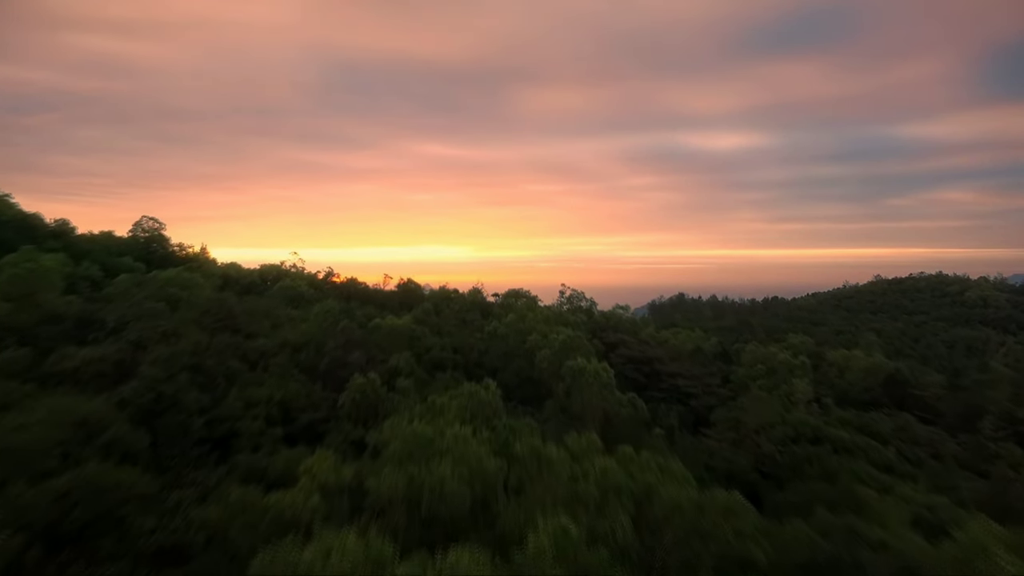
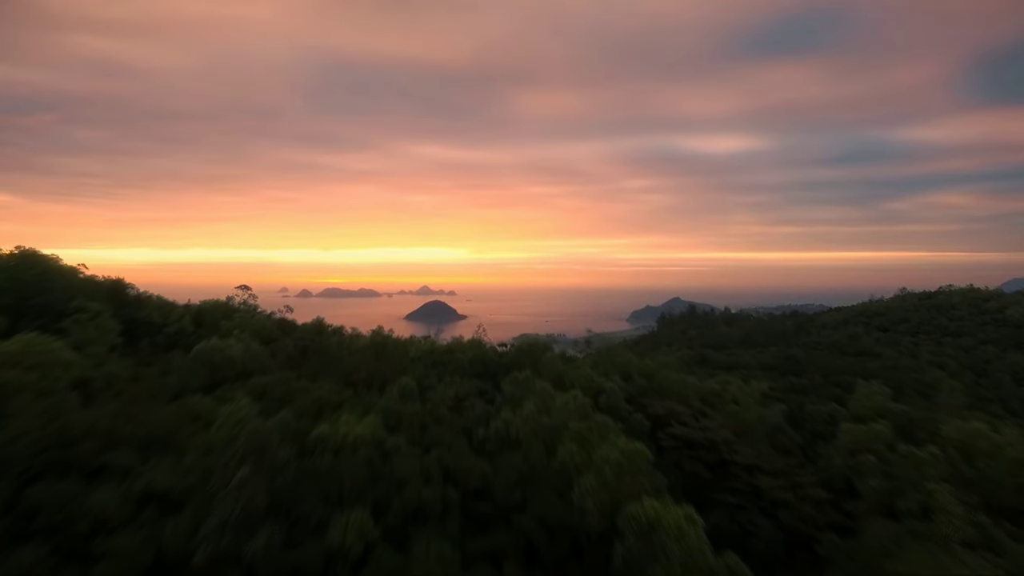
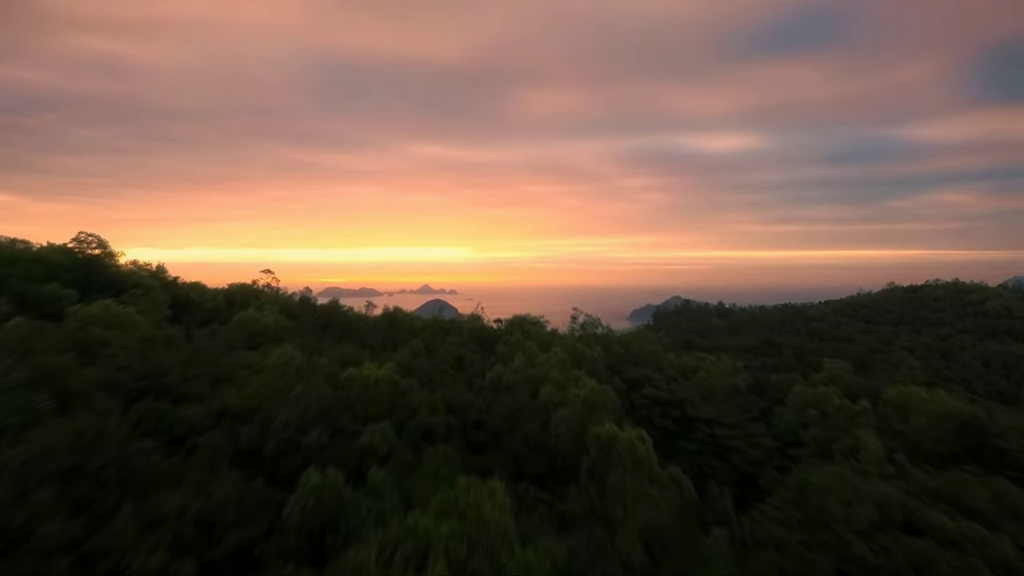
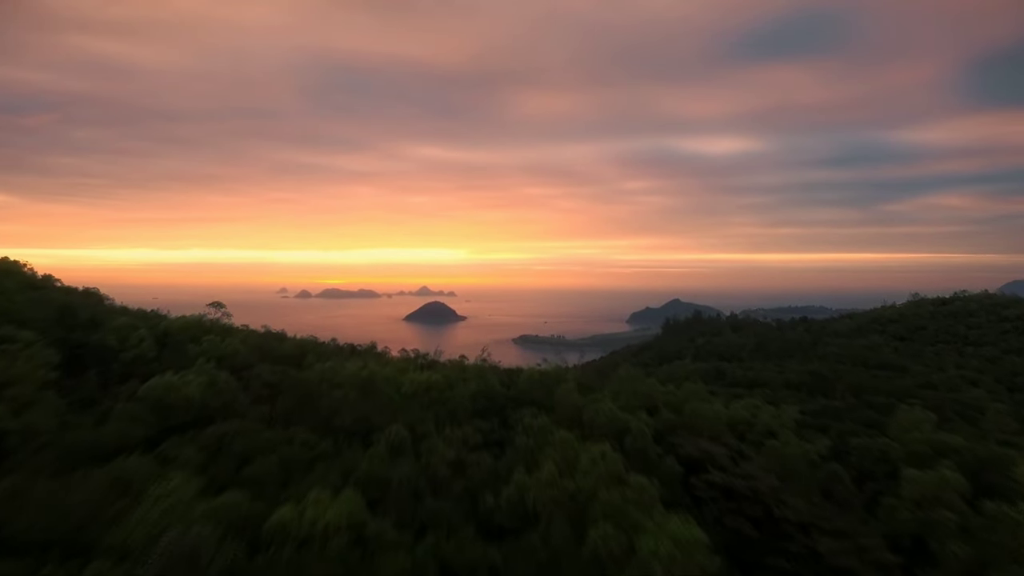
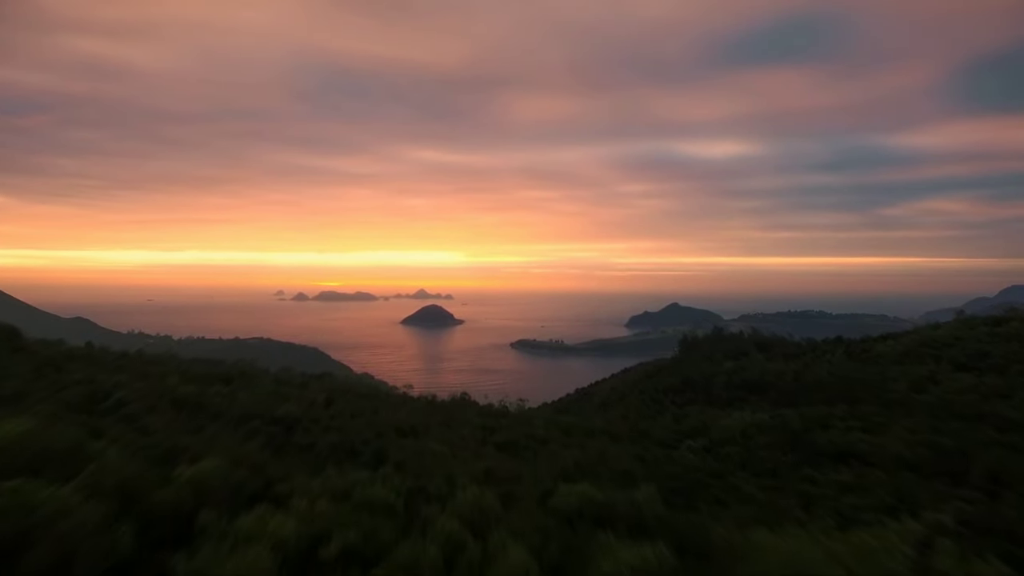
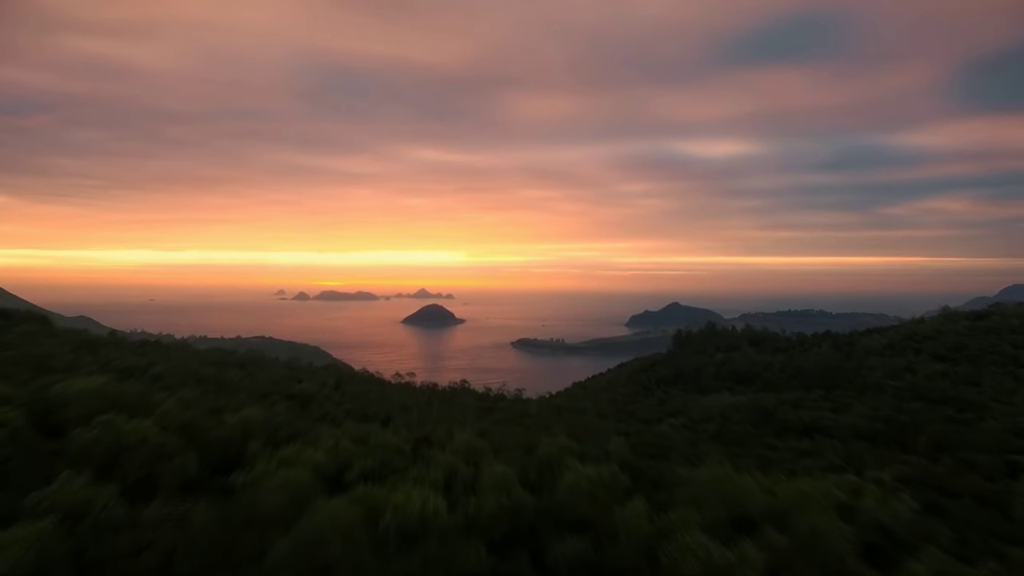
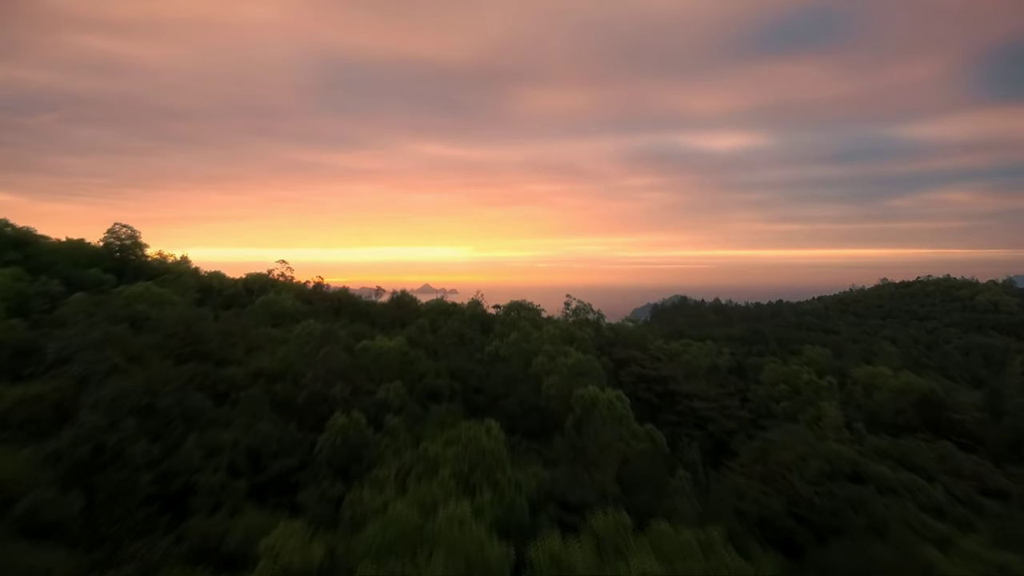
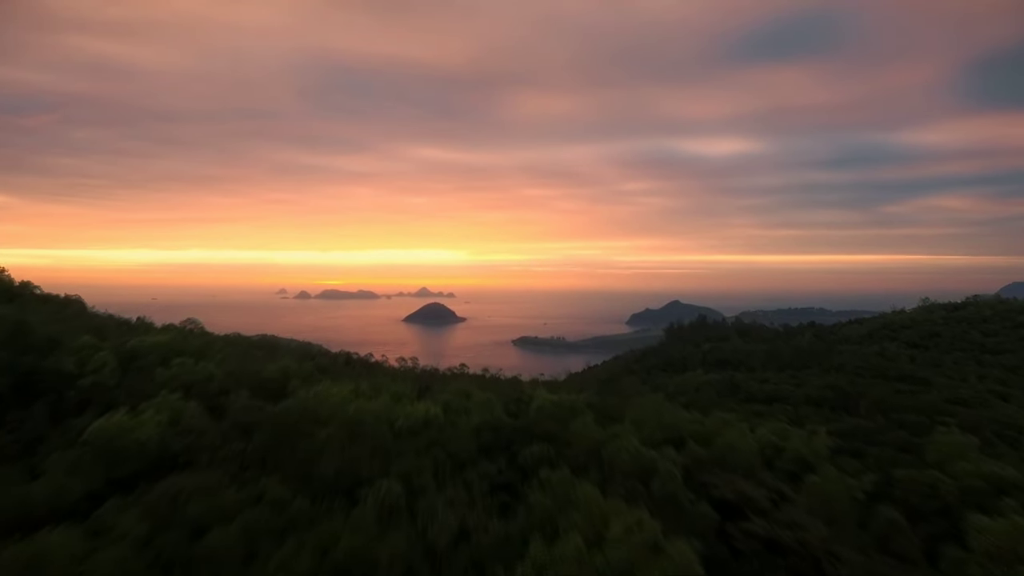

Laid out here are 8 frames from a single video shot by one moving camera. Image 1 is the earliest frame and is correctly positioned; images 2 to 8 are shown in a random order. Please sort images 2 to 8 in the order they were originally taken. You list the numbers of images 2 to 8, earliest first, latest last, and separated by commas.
7, 3, 2, 4, 8, 6, 5
